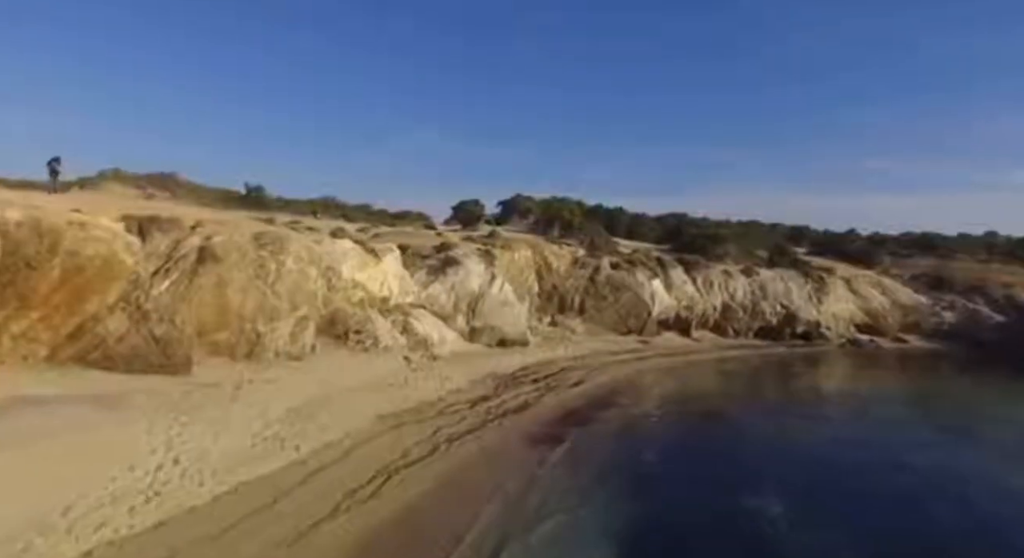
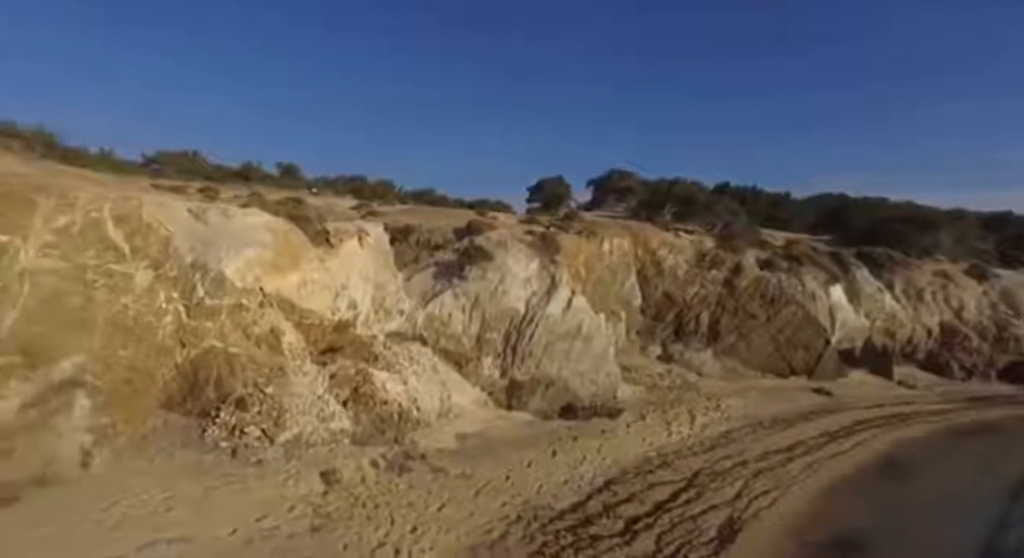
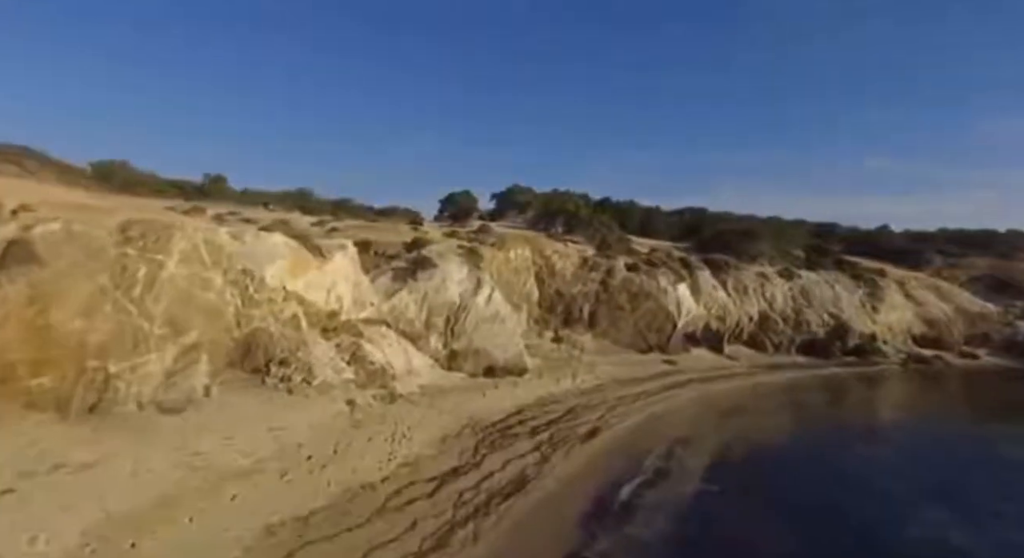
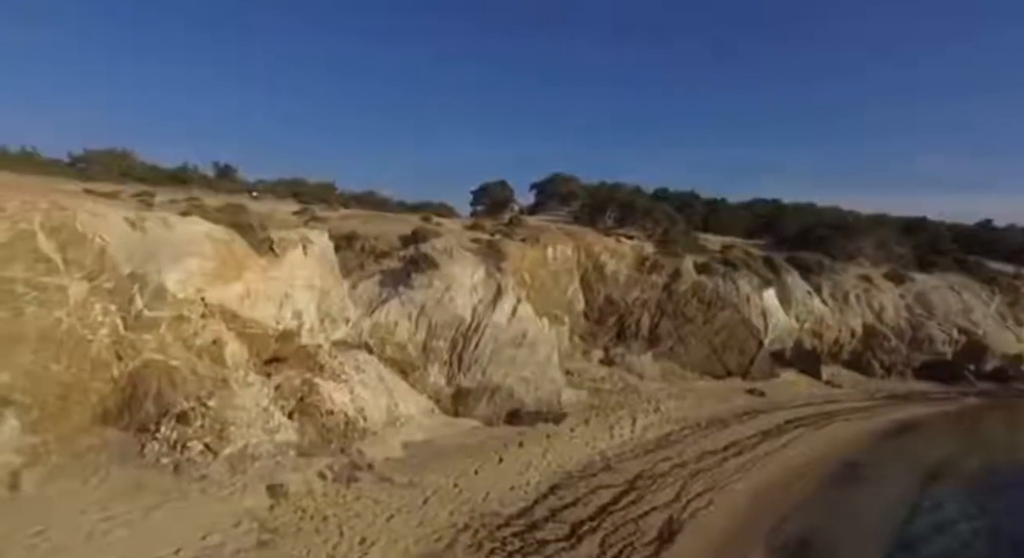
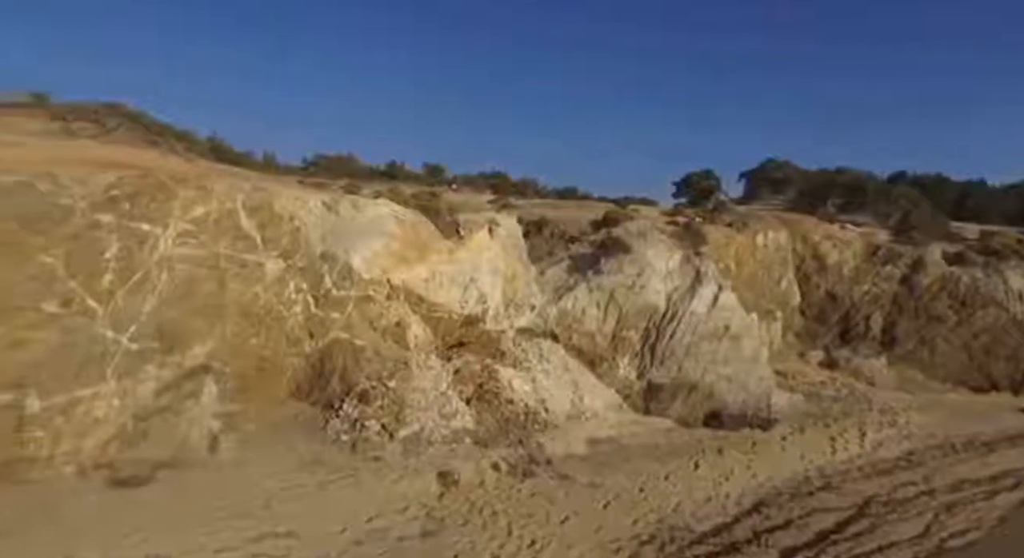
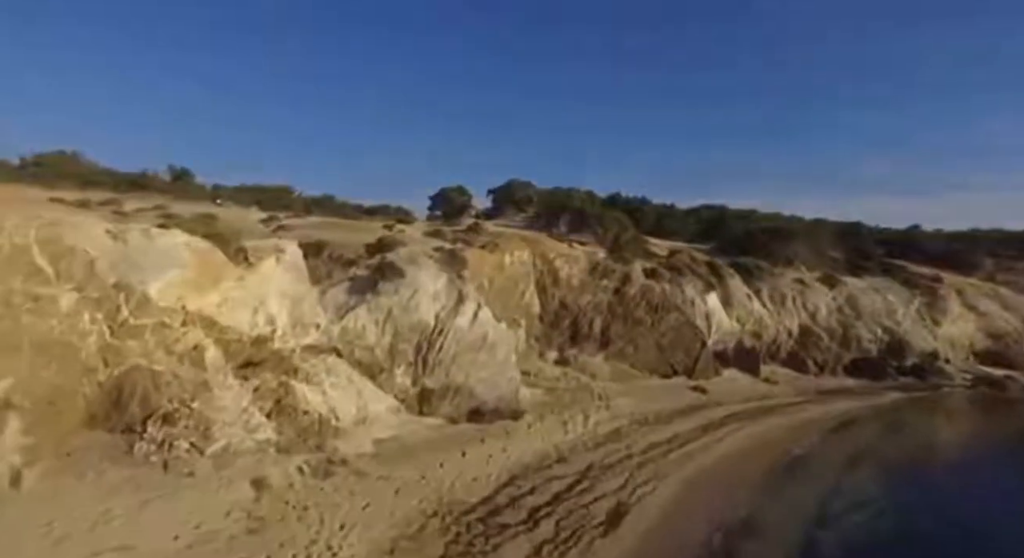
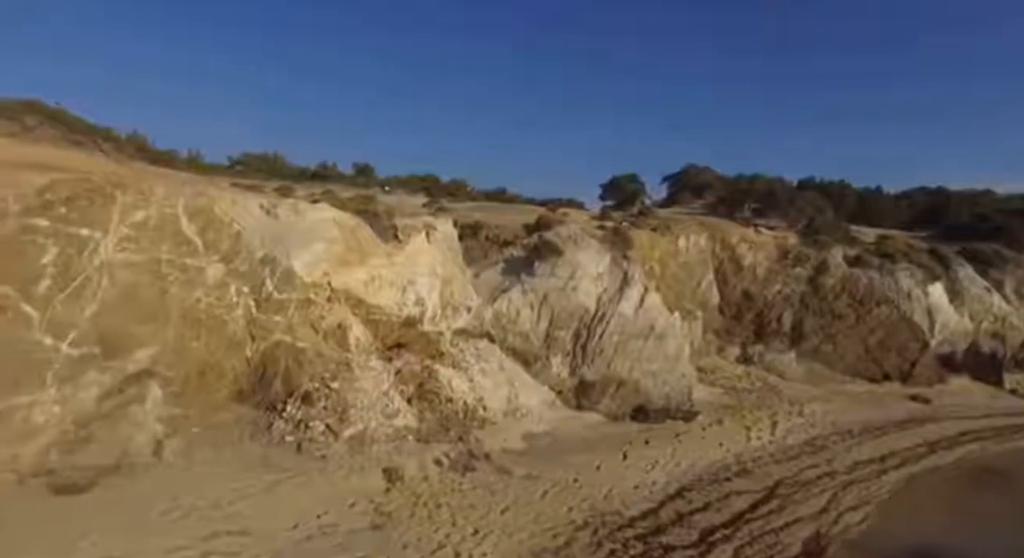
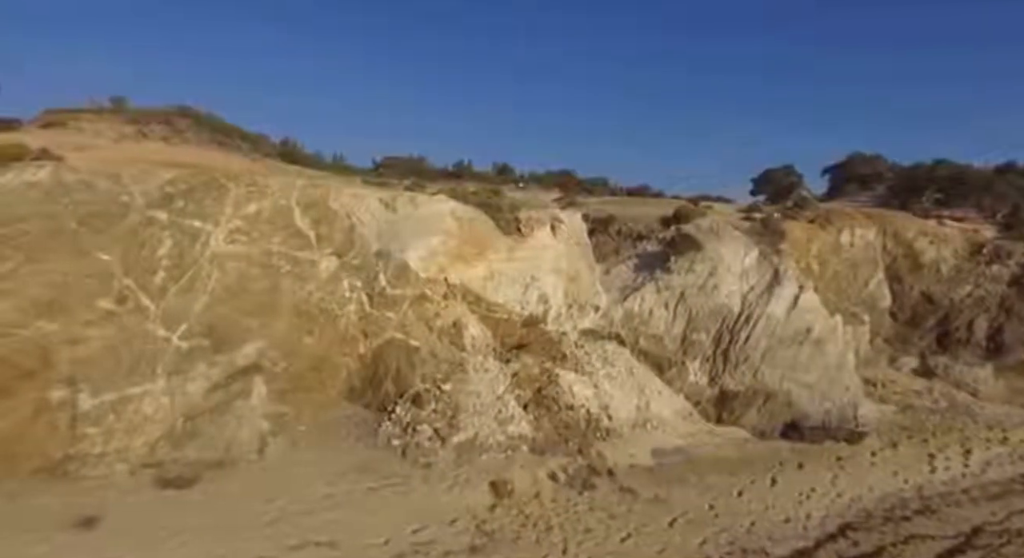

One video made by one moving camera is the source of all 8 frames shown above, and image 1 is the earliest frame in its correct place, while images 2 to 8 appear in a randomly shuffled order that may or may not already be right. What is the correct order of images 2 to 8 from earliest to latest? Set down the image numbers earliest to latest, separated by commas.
3, 6, 4, 2, 7, 5, 8
